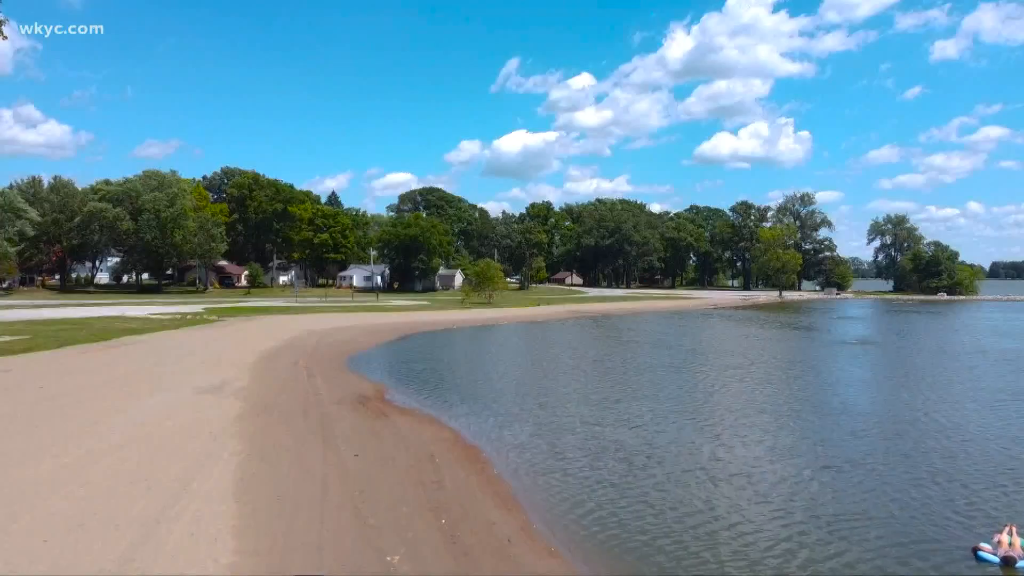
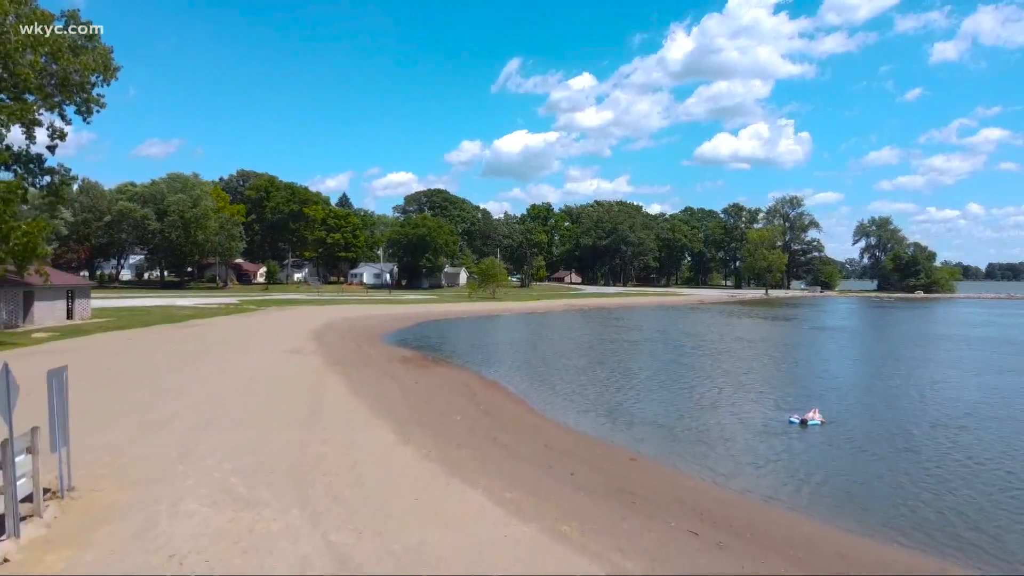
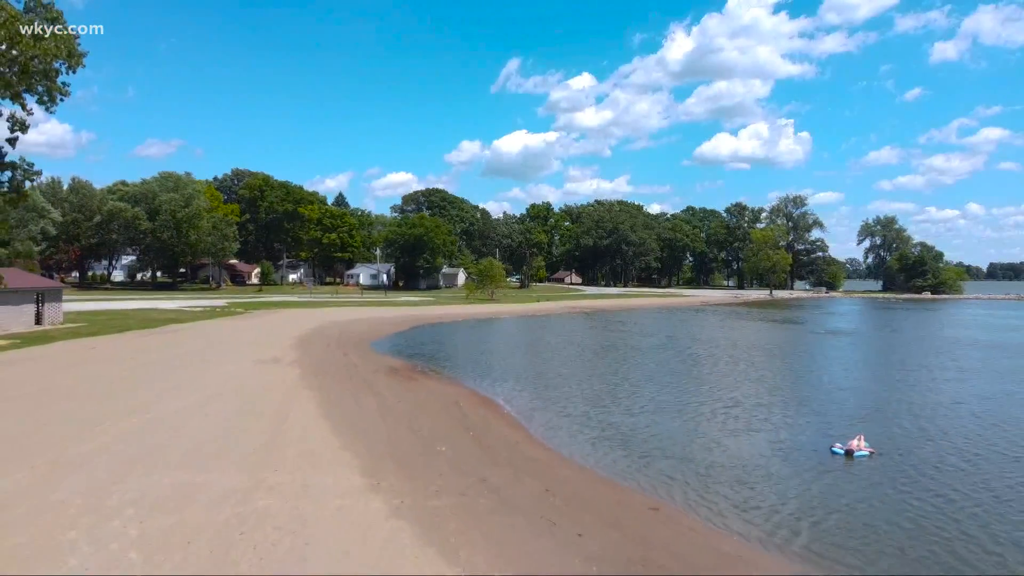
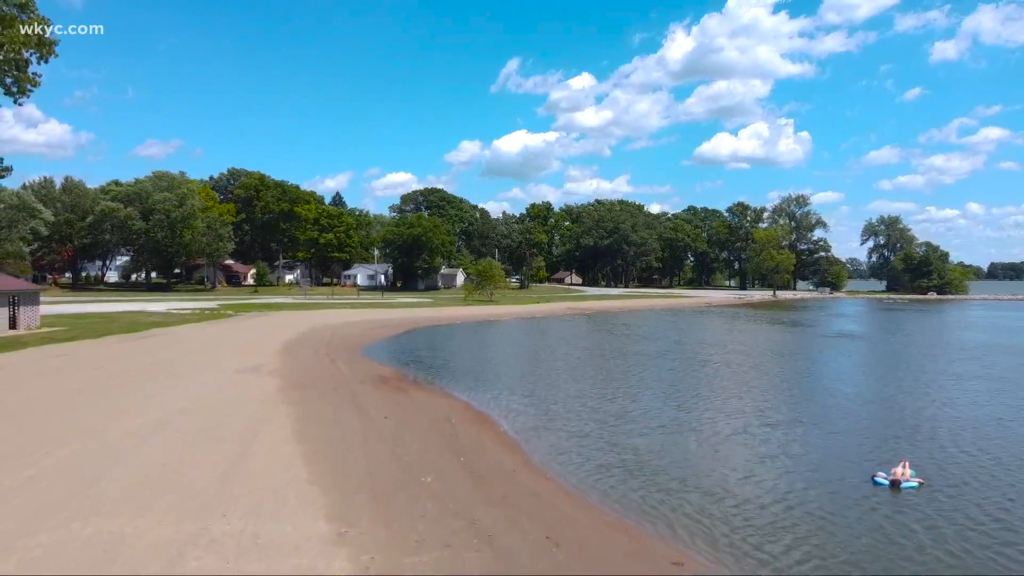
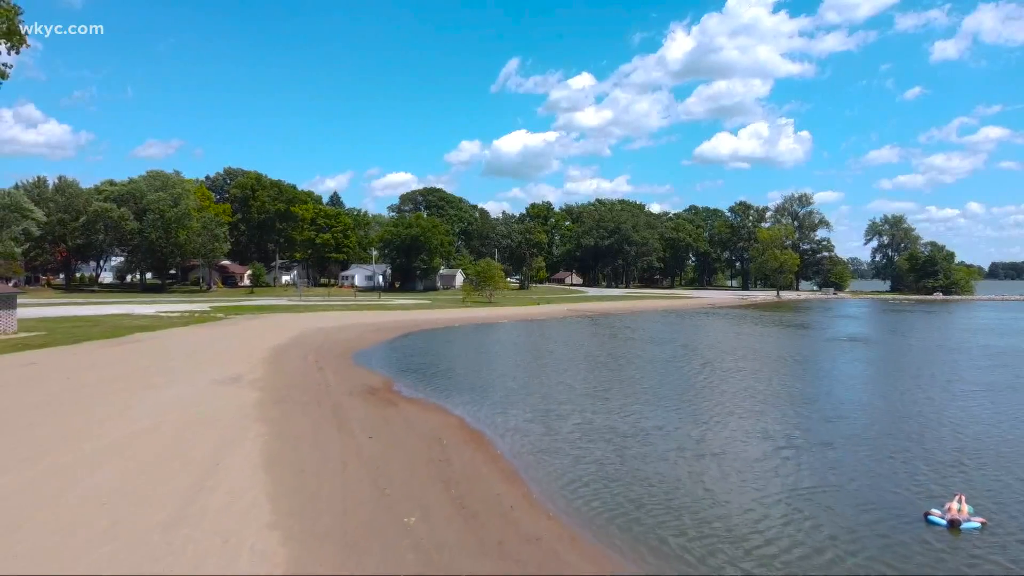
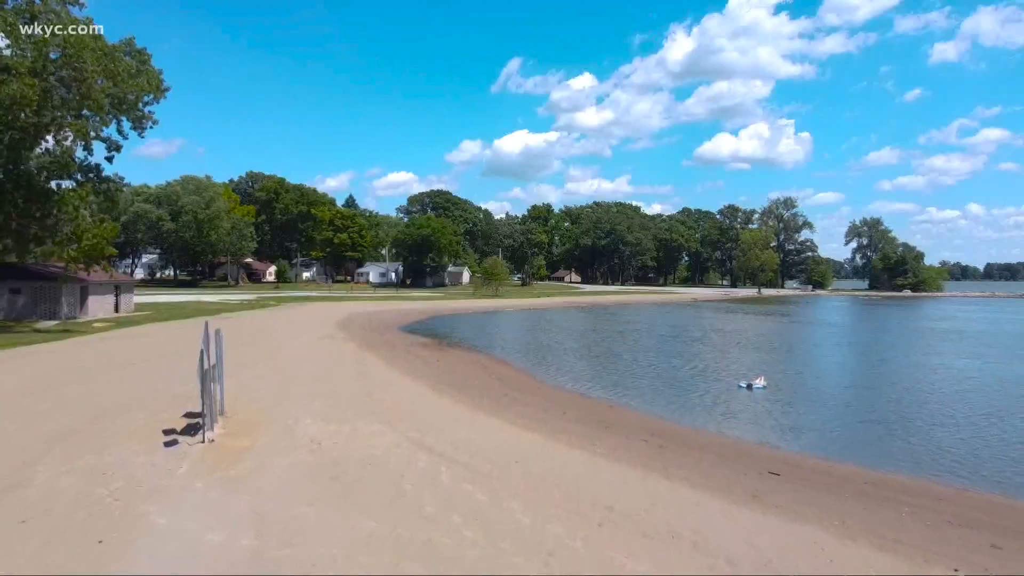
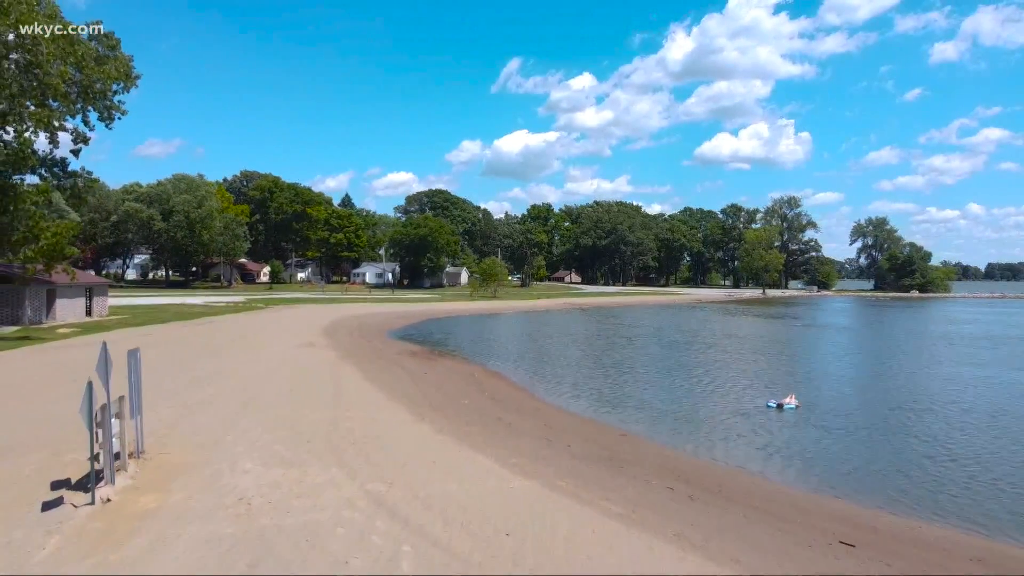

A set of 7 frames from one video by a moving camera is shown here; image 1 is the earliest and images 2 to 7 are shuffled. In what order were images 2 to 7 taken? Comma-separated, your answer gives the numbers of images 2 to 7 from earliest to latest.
5, 4, 3, 2, 7, 6
